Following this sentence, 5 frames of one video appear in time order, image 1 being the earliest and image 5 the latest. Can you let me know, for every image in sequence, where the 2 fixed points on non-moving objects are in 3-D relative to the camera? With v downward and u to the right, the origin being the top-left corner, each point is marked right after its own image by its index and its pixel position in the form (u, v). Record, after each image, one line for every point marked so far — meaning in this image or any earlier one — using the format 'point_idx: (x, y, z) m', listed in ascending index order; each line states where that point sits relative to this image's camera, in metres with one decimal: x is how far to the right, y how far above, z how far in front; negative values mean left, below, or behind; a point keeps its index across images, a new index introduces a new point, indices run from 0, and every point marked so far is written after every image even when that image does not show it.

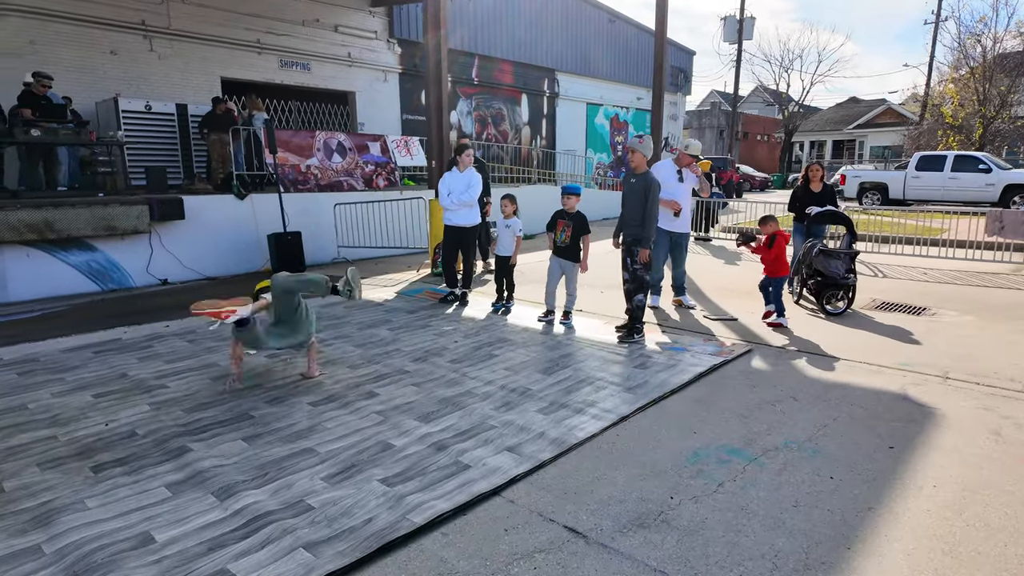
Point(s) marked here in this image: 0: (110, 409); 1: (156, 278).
0: (-2.4, -0.7, +3.5) m
1: (-5.3, +0.1, +9.0) m
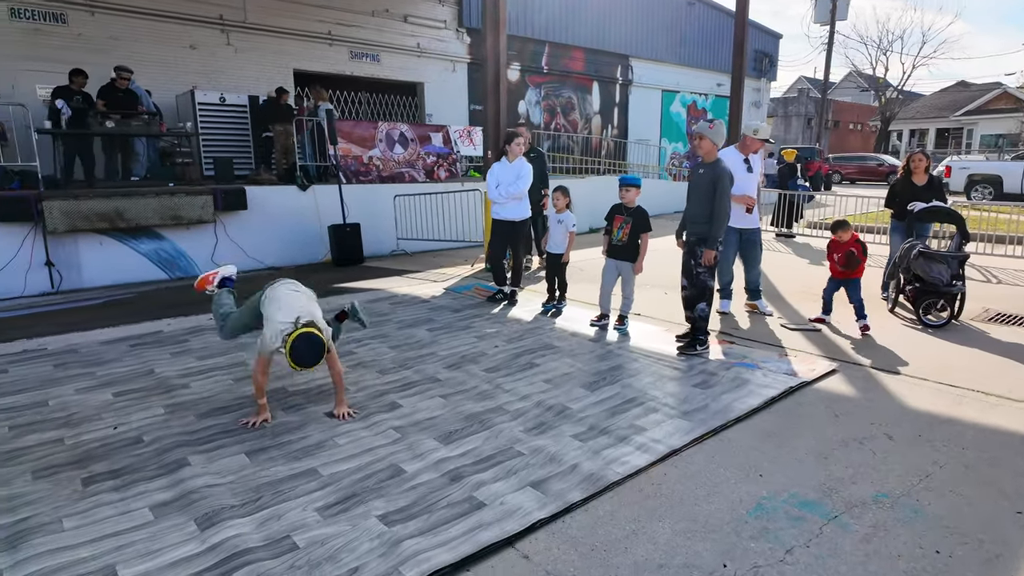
0: (-2.2, -0.7, +3.4) m
1: (-4.4, +0.3, +9.2) m
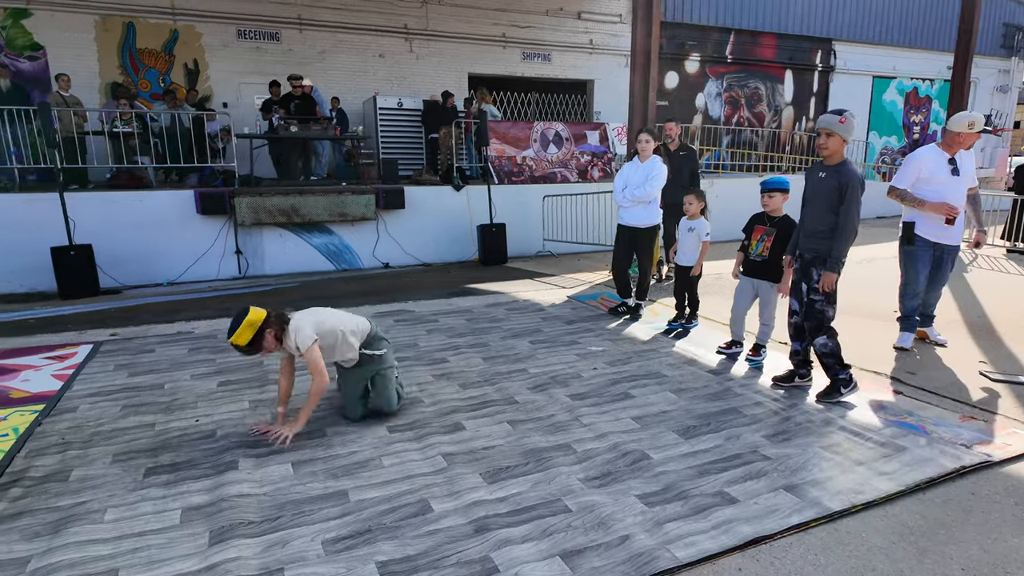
0: (-1.7, -0.7, +3.6) m
1: (-2.2, +0.4, +9.8) m
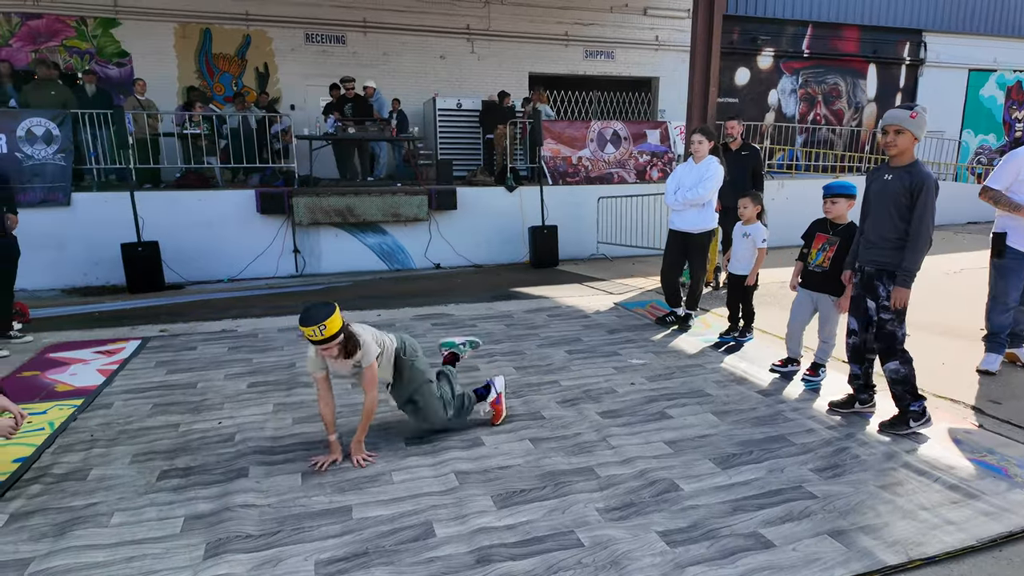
0: (-1.6, -0.7, +3.5) m
1: (-1.3, +0.4, +9.8) m
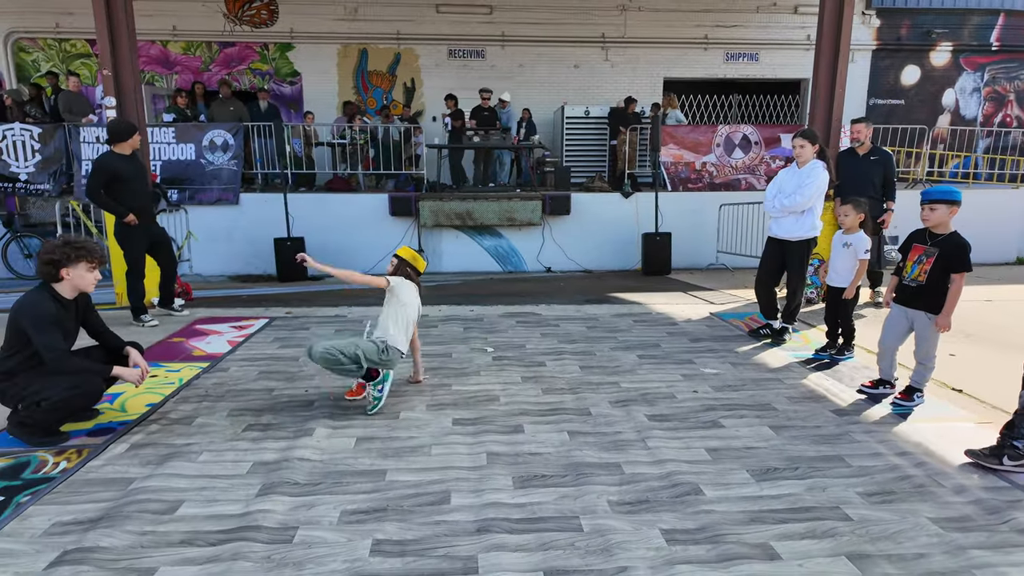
0: (-1.2, -0.6, +4.0) m
1: (+0.5, +0.4, +10.0) m
